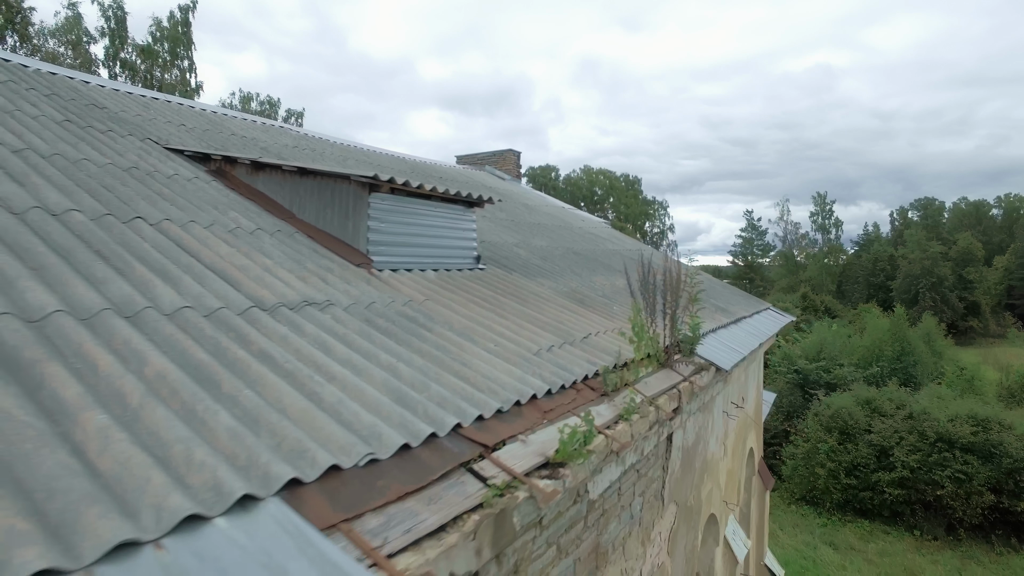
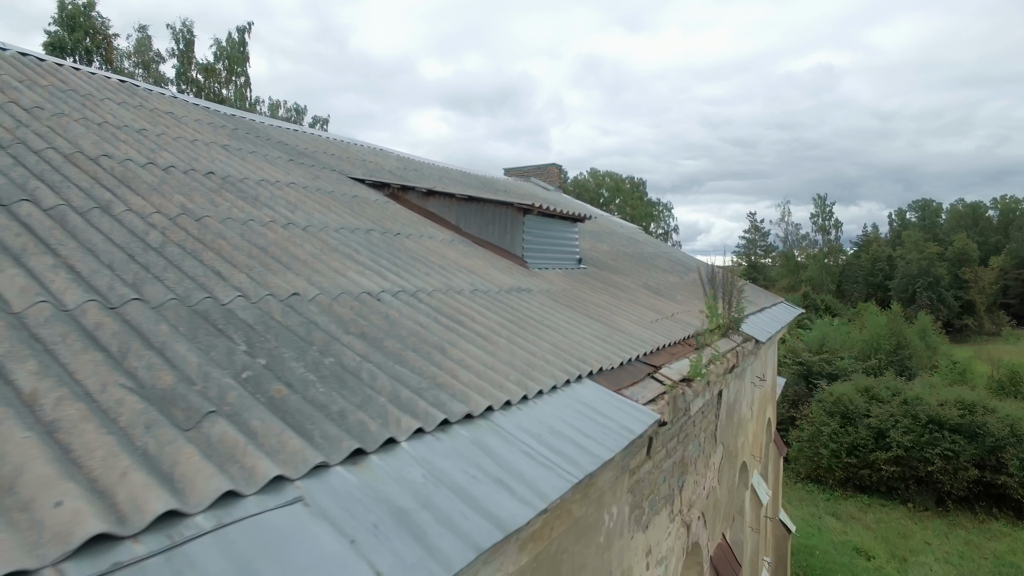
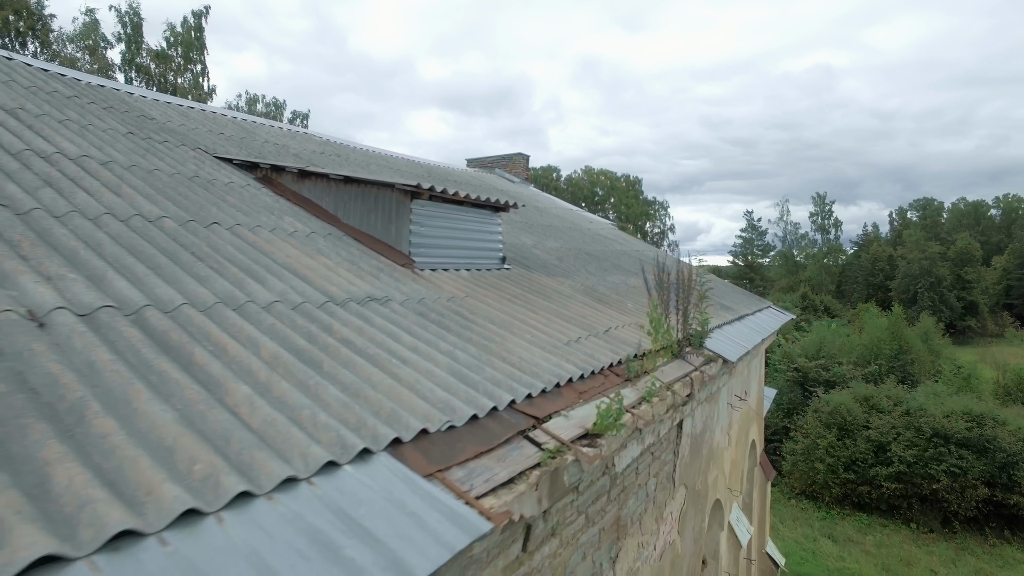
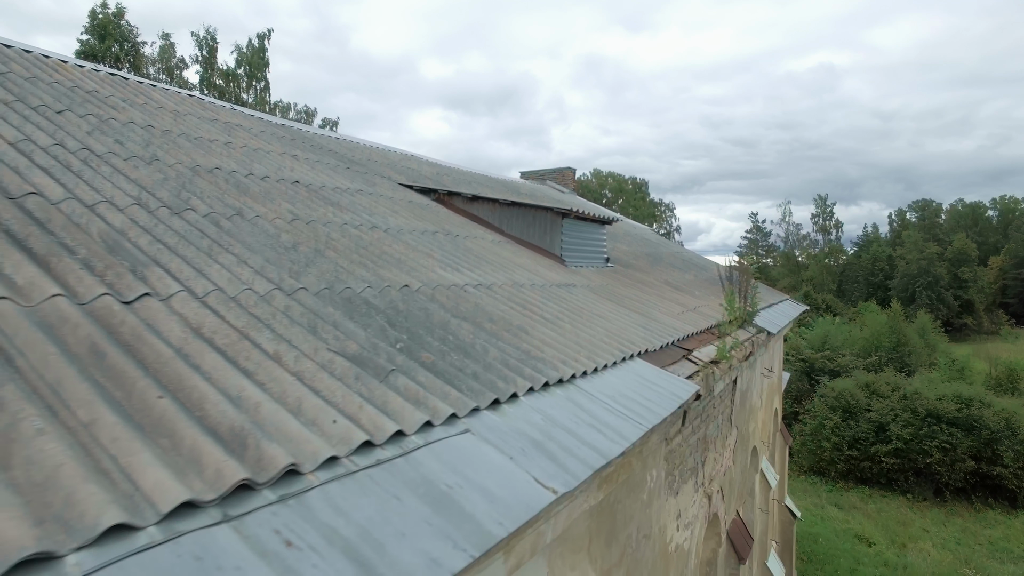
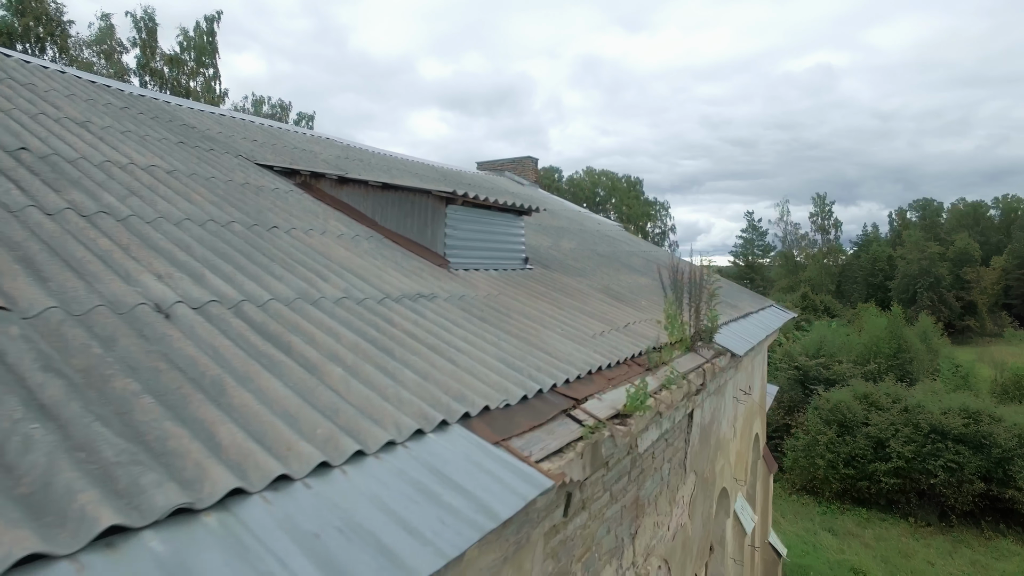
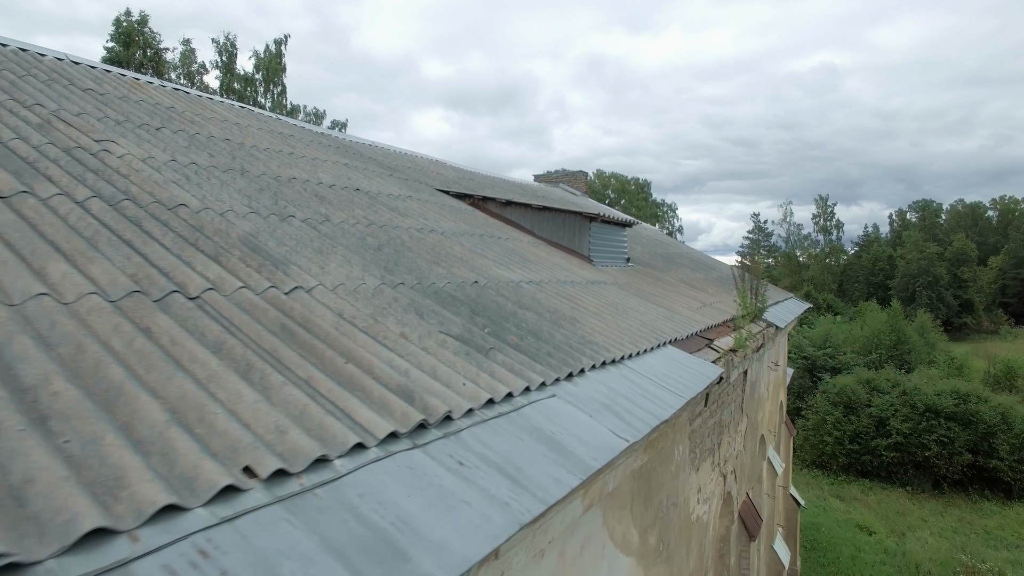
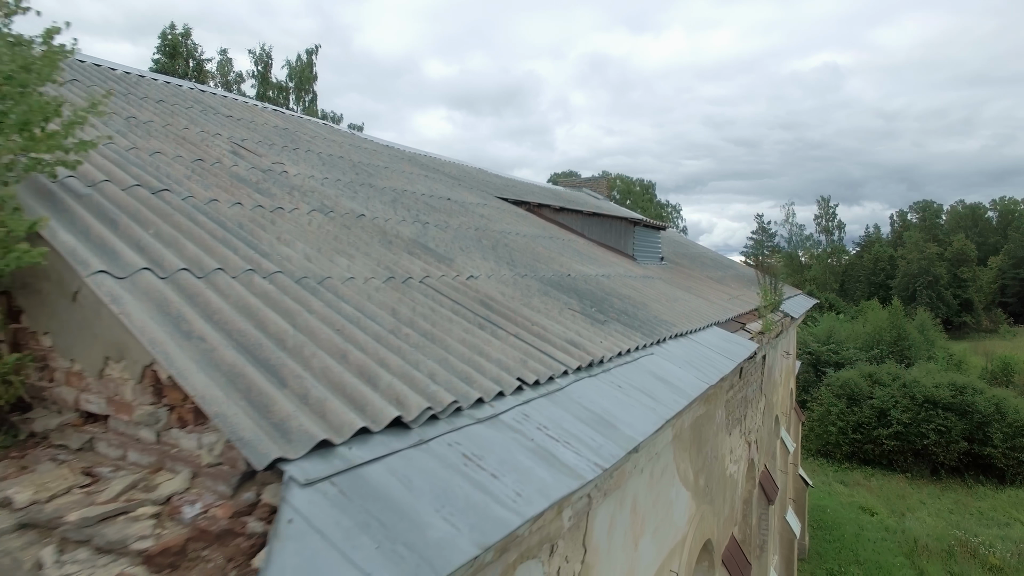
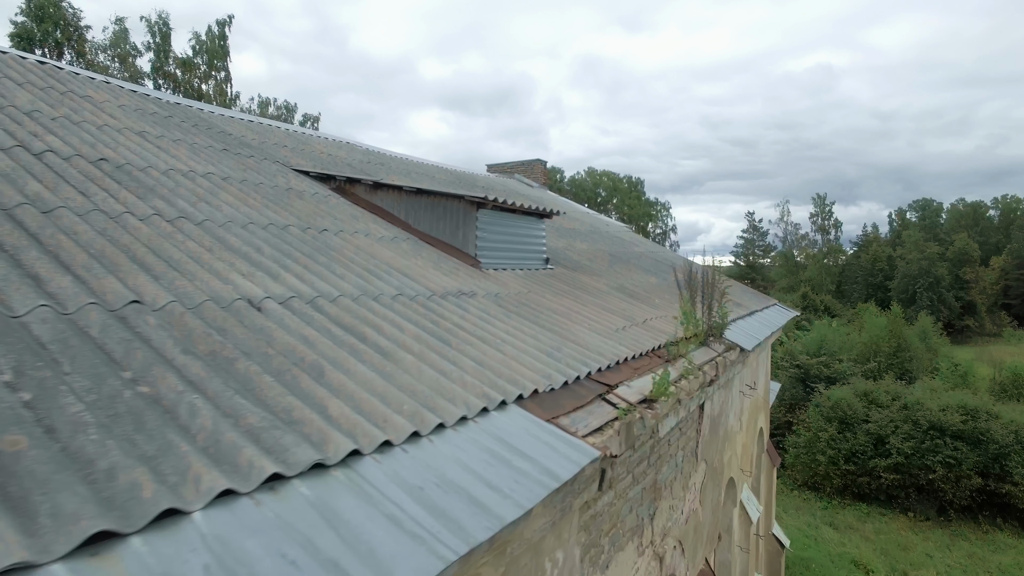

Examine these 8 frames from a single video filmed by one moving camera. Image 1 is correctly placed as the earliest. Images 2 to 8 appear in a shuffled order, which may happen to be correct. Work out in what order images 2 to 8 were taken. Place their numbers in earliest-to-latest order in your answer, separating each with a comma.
3, 5, 8, 2, 4, 6, 7
